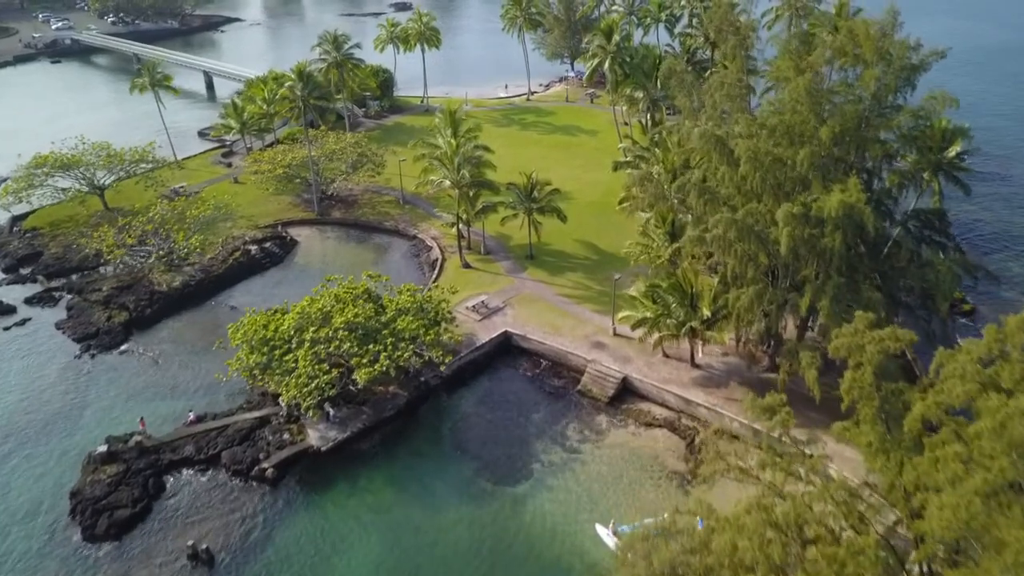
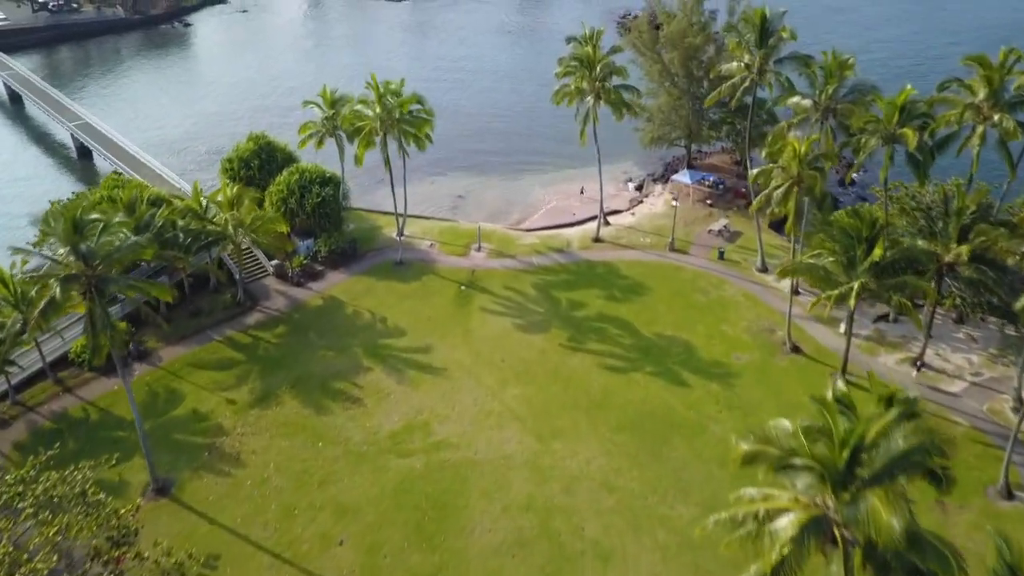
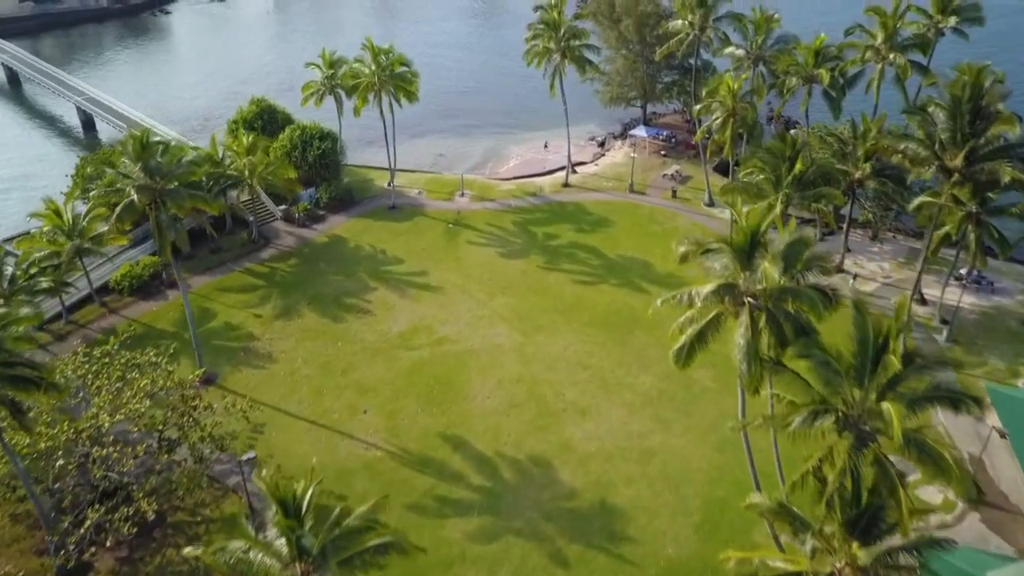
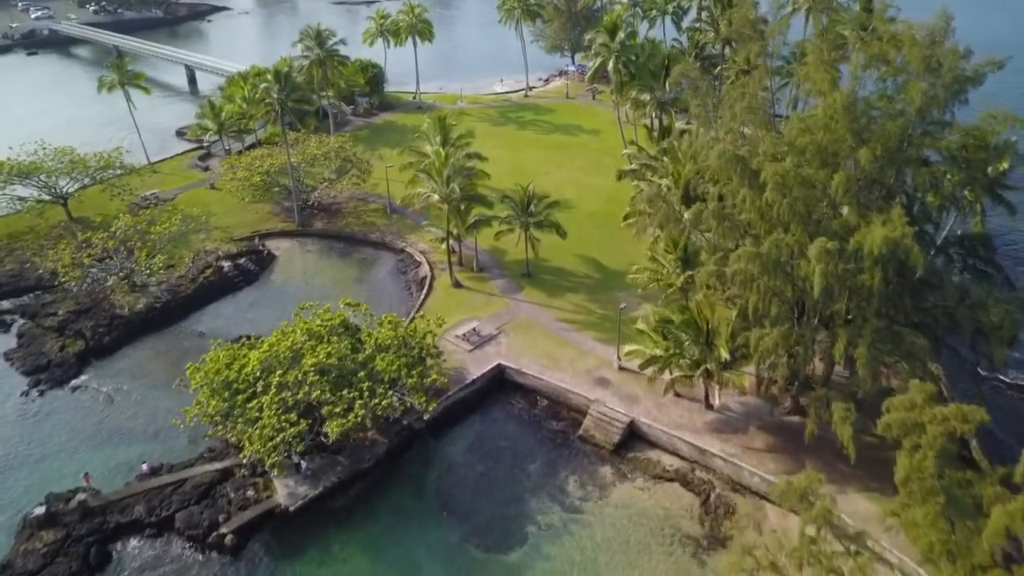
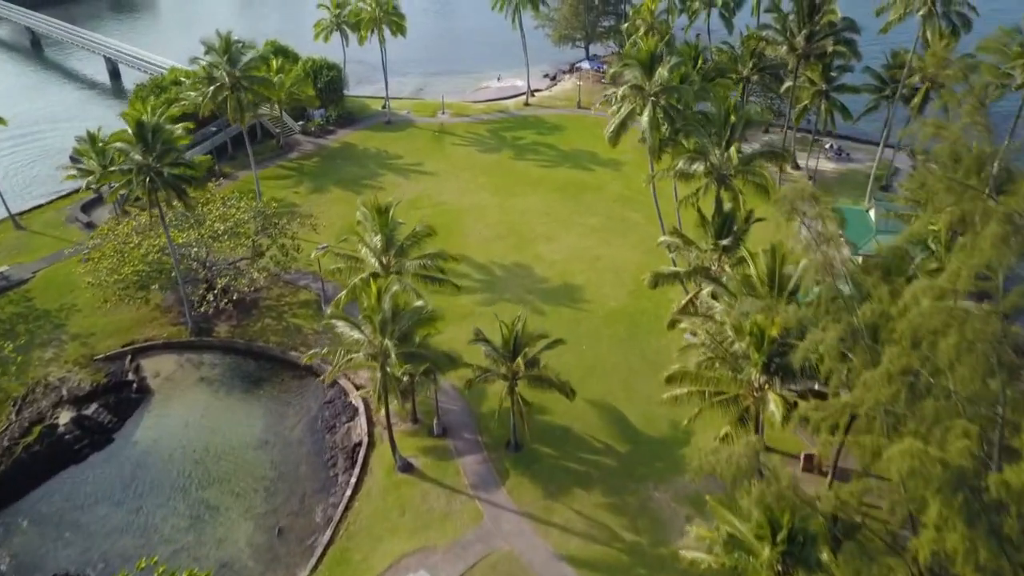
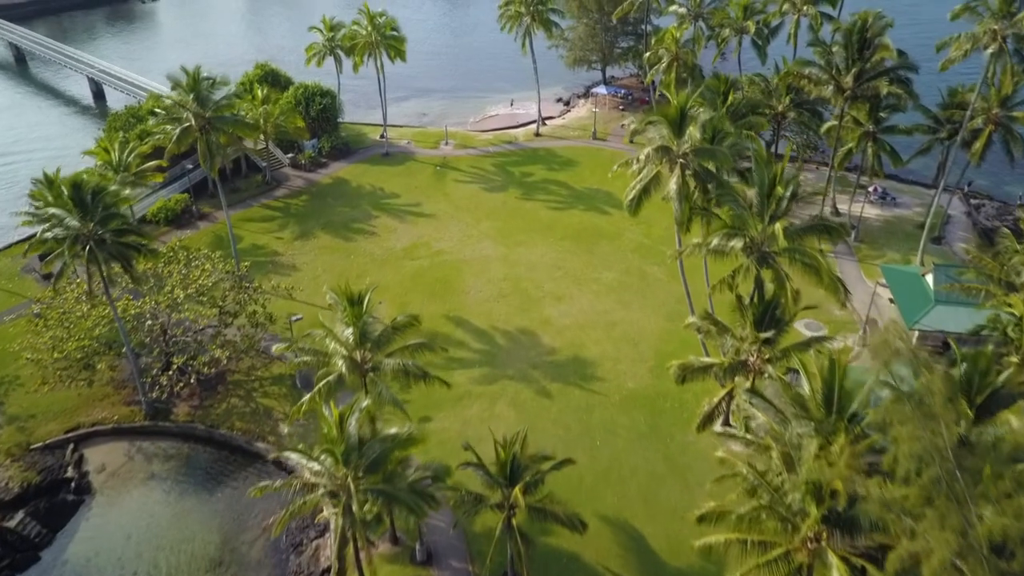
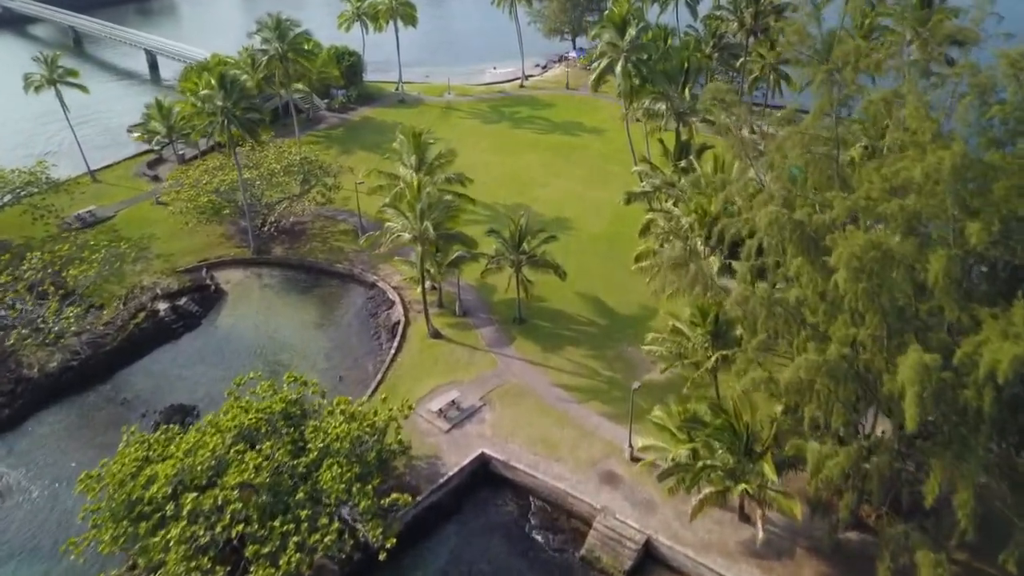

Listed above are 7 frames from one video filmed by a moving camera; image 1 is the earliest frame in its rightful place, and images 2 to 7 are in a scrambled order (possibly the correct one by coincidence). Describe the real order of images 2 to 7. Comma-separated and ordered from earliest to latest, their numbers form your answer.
4, 7, 5, 6, 3, 2
